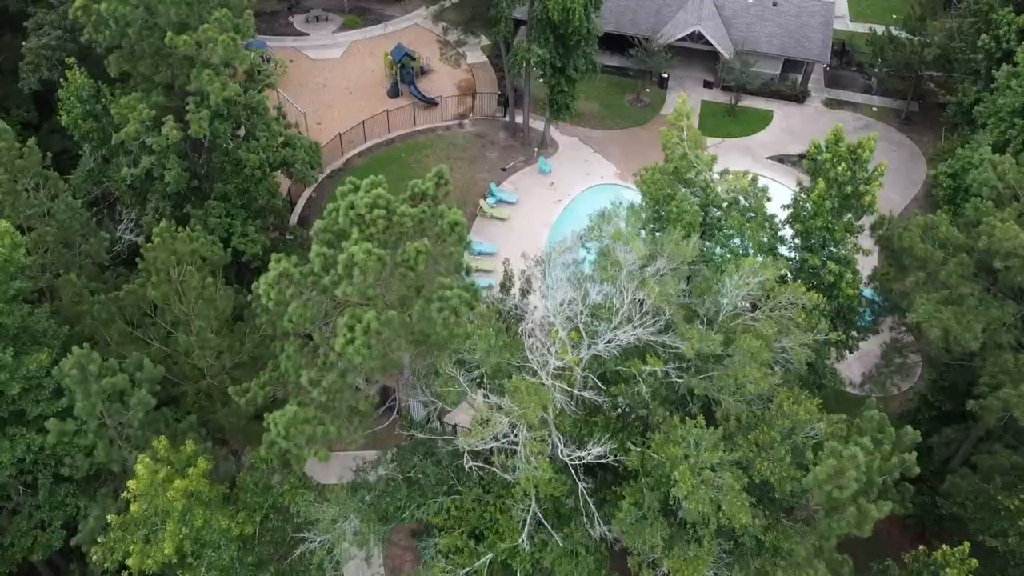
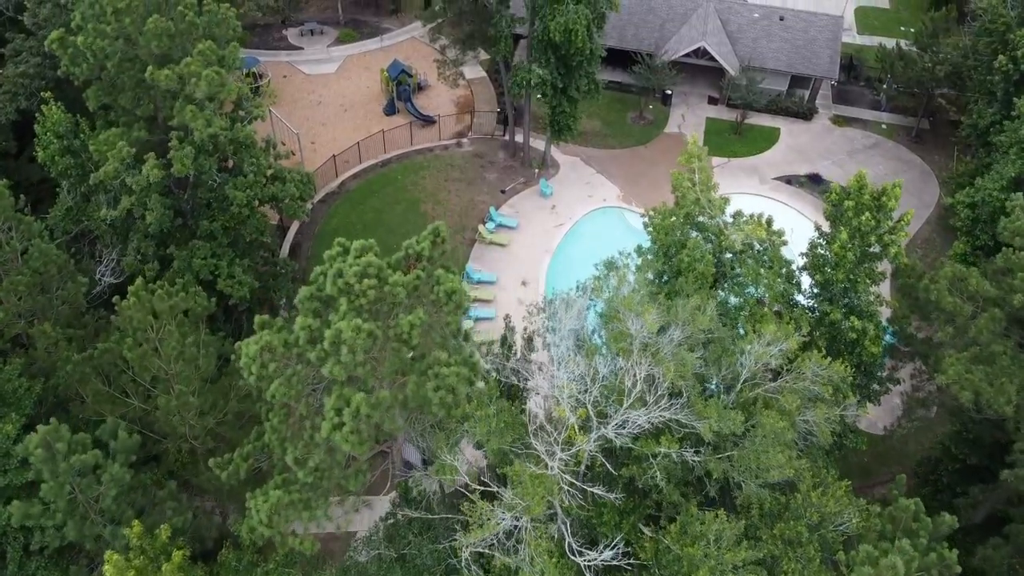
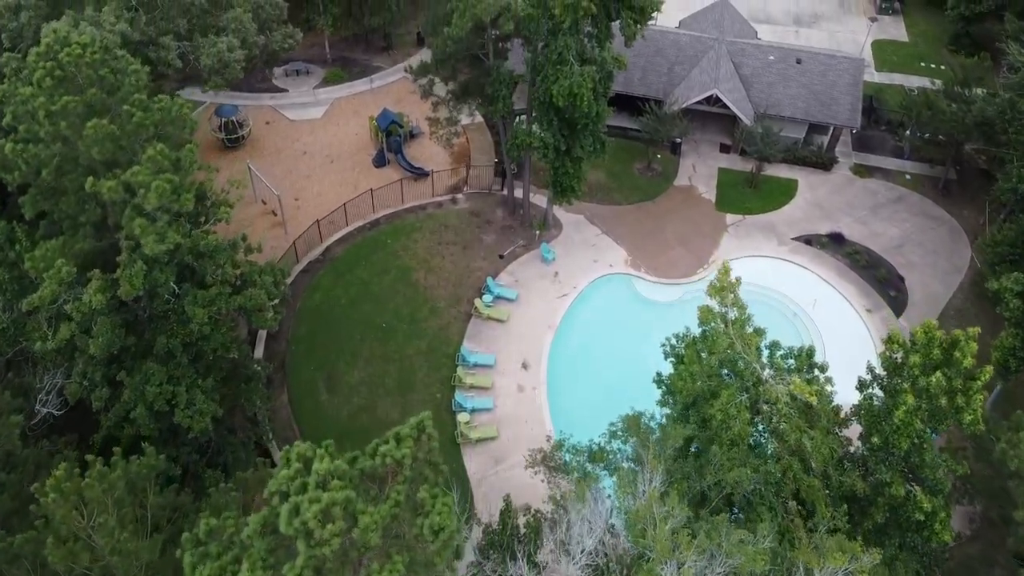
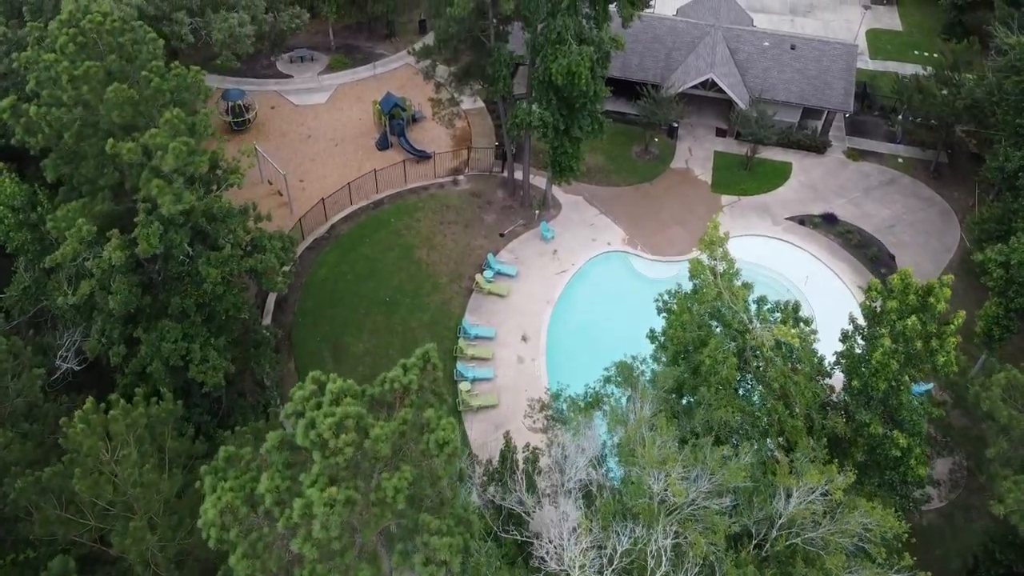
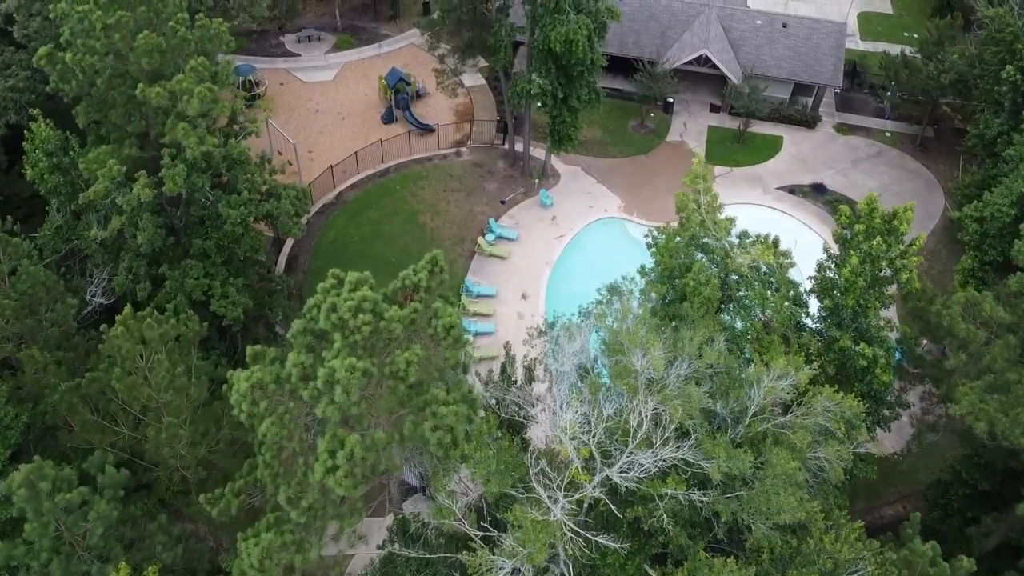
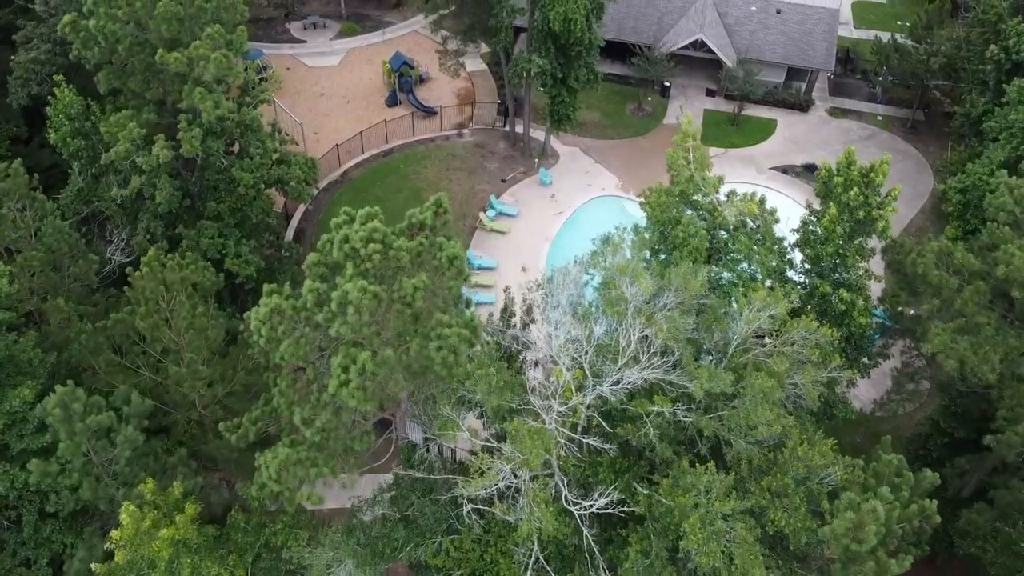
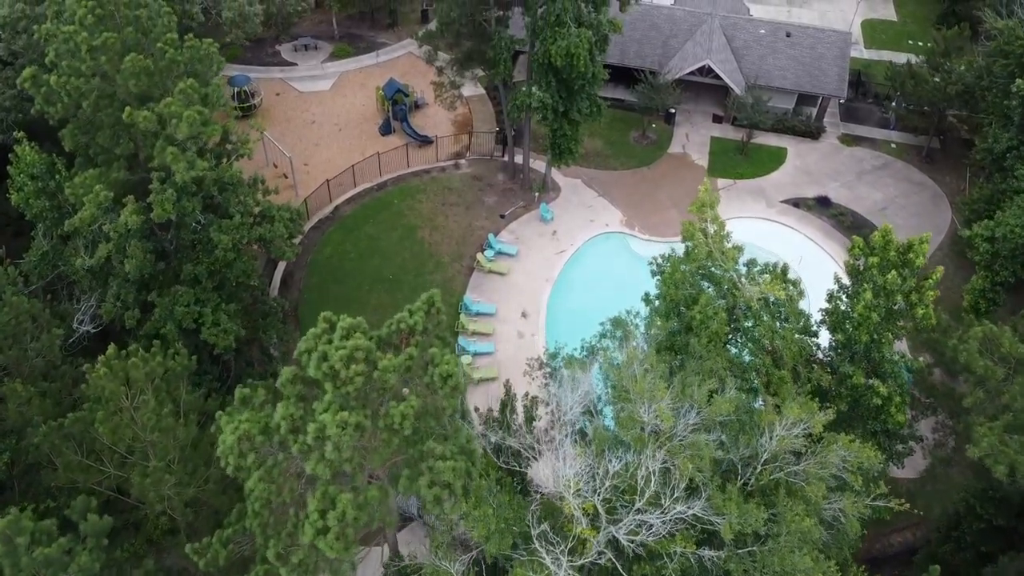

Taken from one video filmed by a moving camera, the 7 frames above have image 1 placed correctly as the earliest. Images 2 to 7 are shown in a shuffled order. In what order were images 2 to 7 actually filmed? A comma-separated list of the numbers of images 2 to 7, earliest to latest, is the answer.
6, 2, 5, 7, 4, 3
